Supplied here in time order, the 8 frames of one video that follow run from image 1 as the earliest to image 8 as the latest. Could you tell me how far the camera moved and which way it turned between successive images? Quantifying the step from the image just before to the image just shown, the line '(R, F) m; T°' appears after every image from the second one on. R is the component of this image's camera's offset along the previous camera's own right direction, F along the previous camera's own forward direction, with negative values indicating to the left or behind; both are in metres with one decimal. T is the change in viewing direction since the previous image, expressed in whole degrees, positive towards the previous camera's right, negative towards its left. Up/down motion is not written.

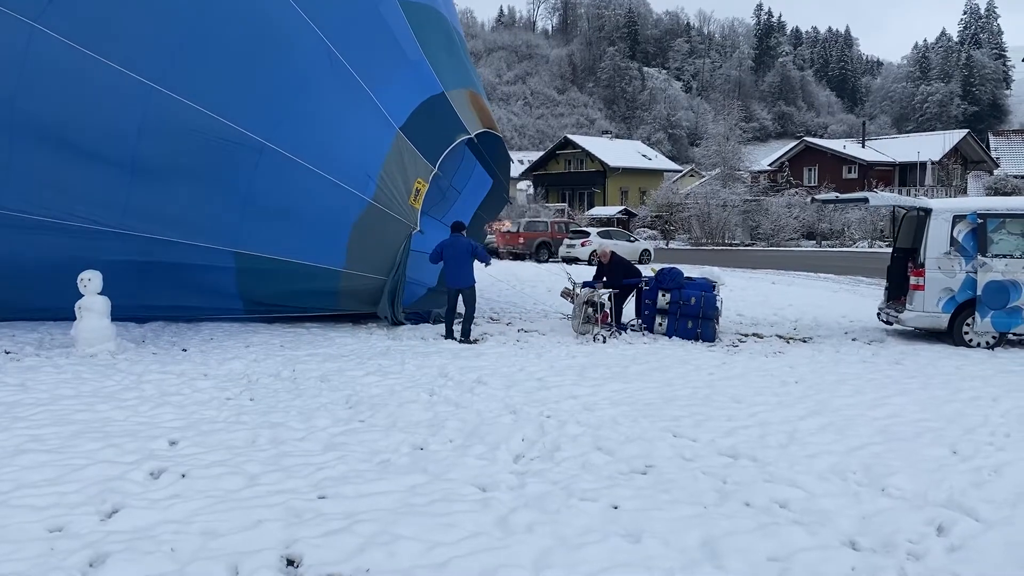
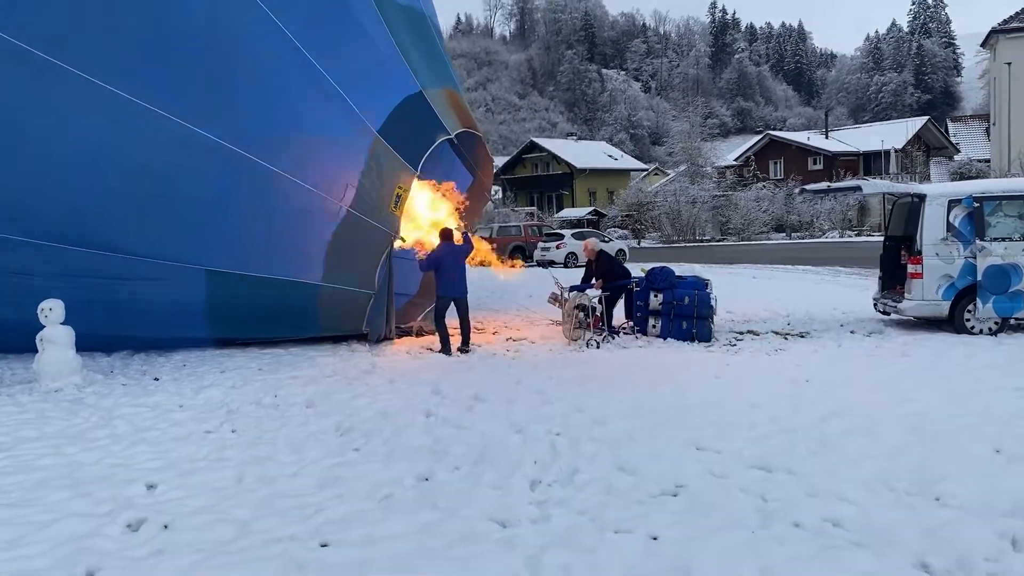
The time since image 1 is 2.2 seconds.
(-0.2, +0.4) m; +2°
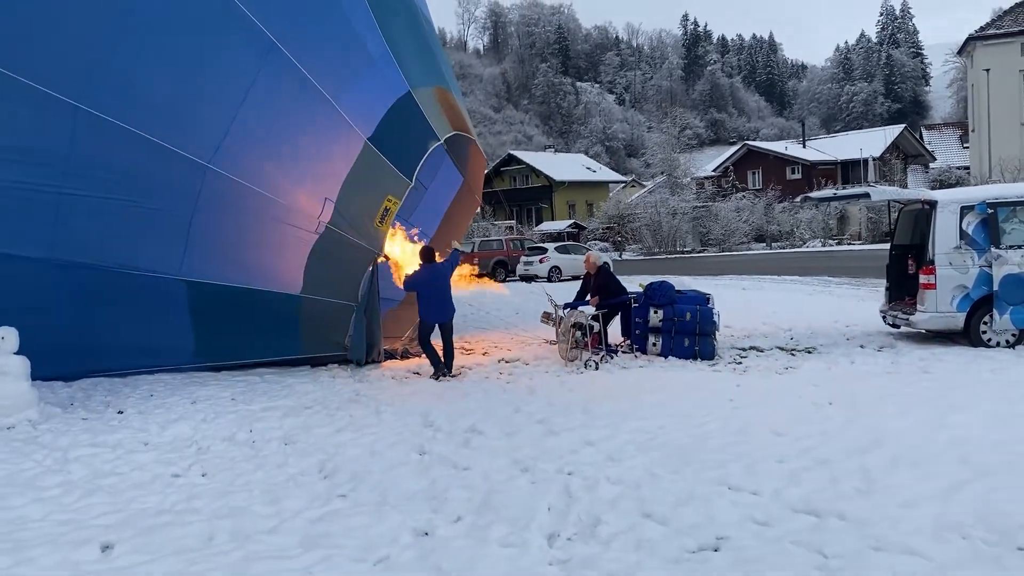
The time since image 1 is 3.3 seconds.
(-0.1, +0.5) m; +1°
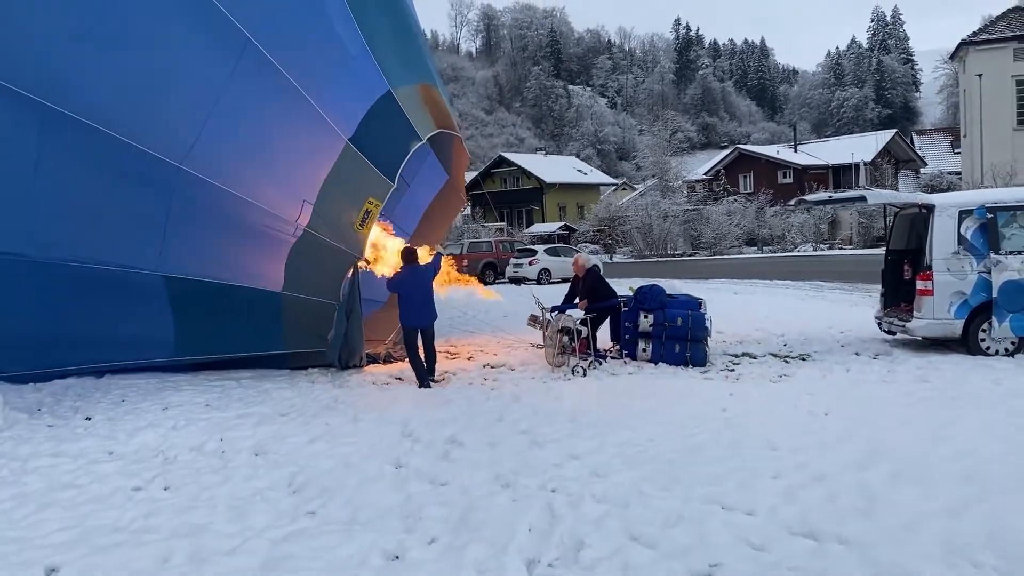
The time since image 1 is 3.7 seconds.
(0.0, +0.3) m; +1°
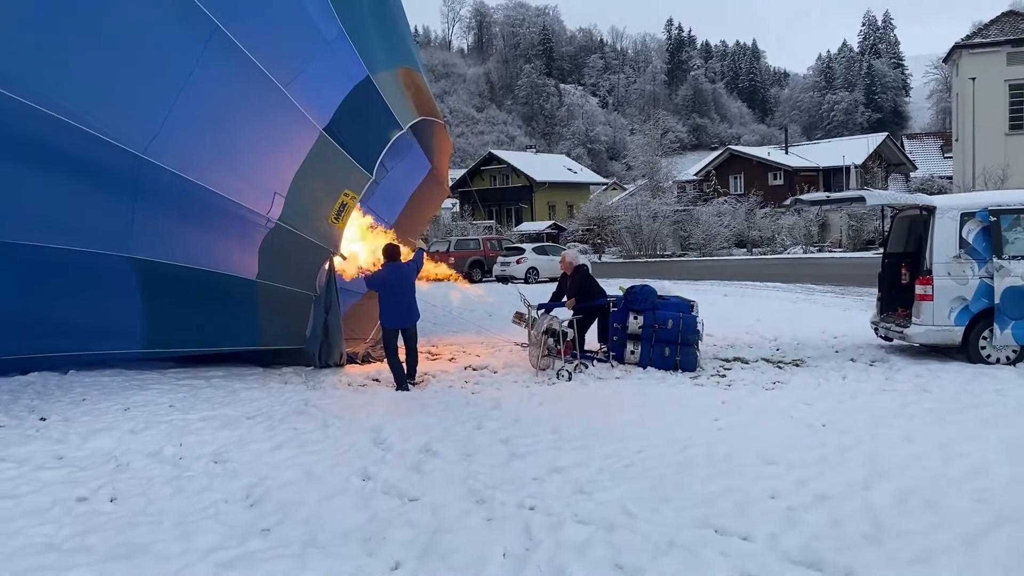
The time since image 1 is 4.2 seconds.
(0.0, +0.4) m; +1°
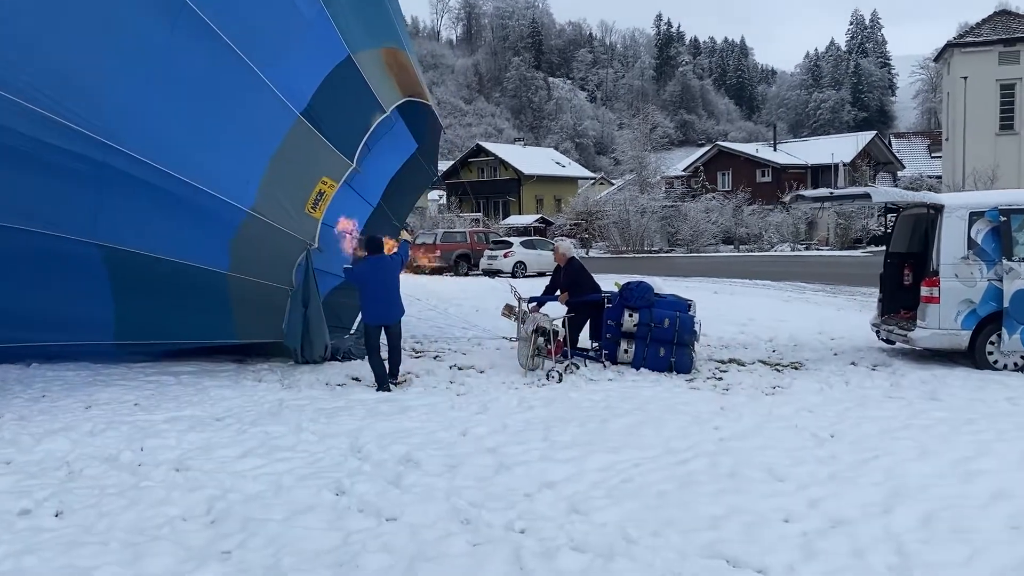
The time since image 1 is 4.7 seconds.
(0.0, +0.4) m; +1°
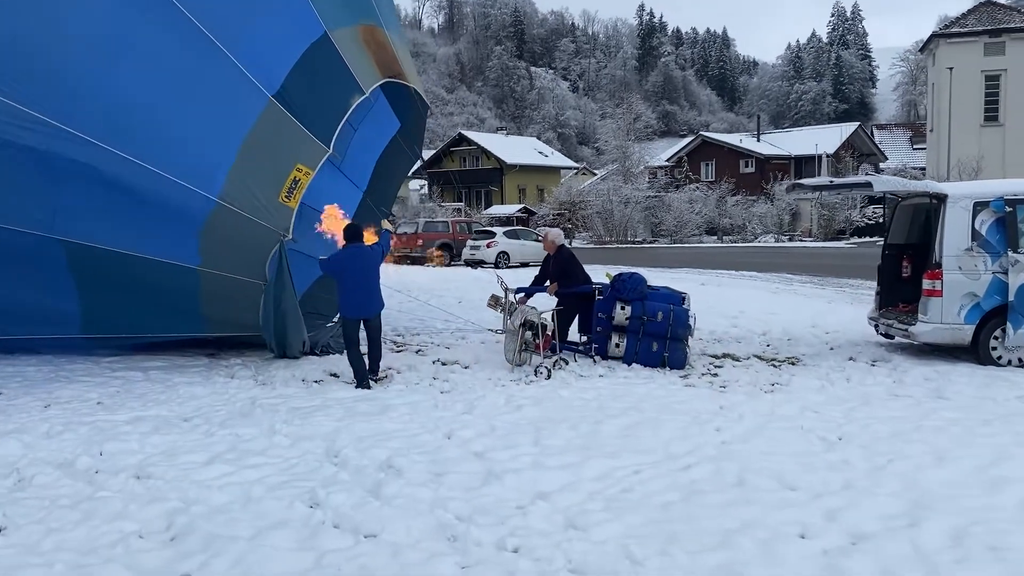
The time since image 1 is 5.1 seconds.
(0.0, +0.3) m; +1°
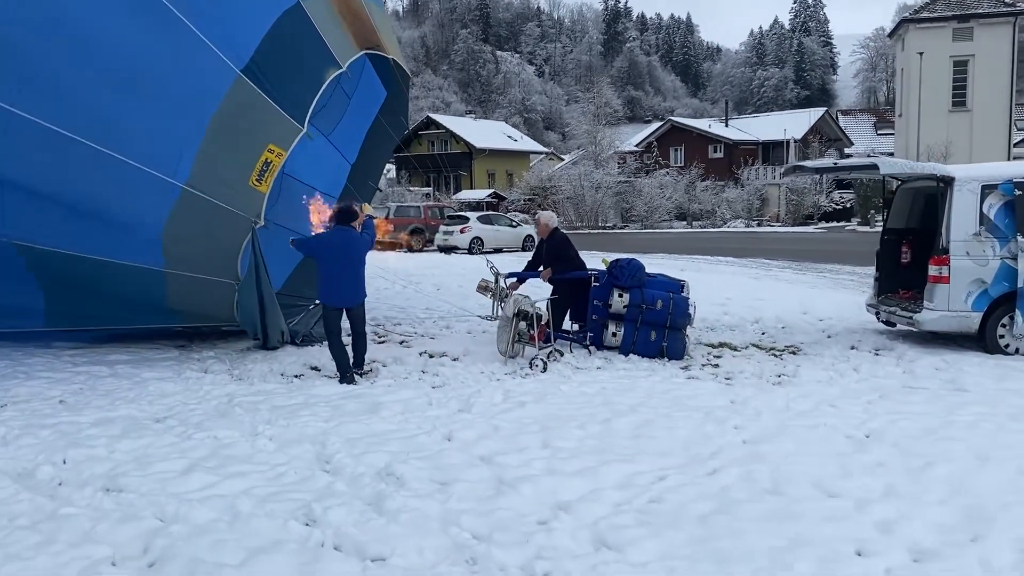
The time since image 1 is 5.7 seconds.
(-0.2, +0.4) m; +2°
